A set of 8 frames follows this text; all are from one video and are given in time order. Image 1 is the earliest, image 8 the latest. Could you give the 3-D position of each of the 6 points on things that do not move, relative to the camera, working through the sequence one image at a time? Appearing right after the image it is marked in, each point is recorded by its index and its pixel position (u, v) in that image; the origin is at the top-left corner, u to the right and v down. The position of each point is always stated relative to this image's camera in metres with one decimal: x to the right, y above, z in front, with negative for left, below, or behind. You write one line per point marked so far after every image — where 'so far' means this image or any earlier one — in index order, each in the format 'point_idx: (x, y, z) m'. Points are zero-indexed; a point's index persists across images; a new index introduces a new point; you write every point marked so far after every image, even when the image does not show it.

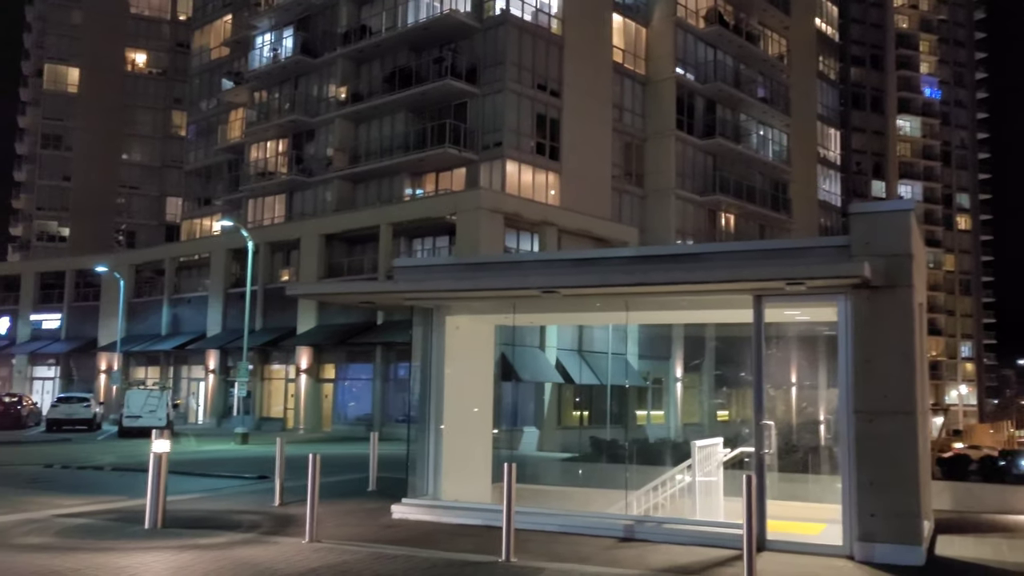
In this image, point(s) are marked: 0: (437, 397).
0: (-1.1, -1.6, +13.1) m
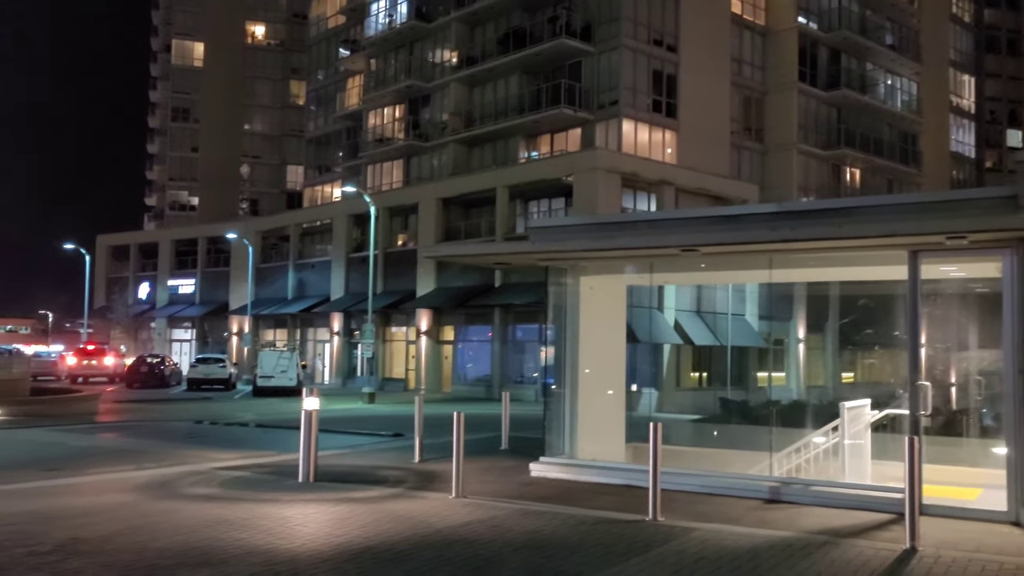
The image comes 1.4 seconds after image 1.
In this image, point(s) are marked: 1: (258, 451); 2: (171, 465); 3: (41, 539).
0: (+0.9, -1.1, +13.2) m
1: (-4.3, -2.8, +15.5) m
2: (-4.9, -2.5, +13.1) m
3: (-4.0, -2.1, +7.8) m
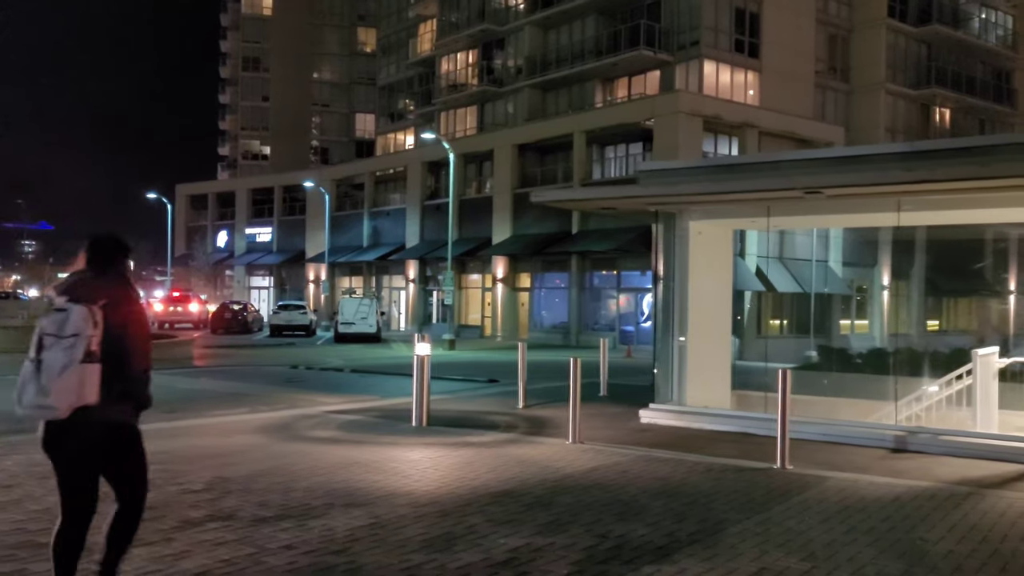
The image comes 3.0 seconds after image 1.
0: (+2.4, -0.3, +13.0) m
1: (-2.6, -1.9, +15.8) m
2: (-3.3, -1.8, +13.4) m
3: (-2.8, -1.7, +8.0) m
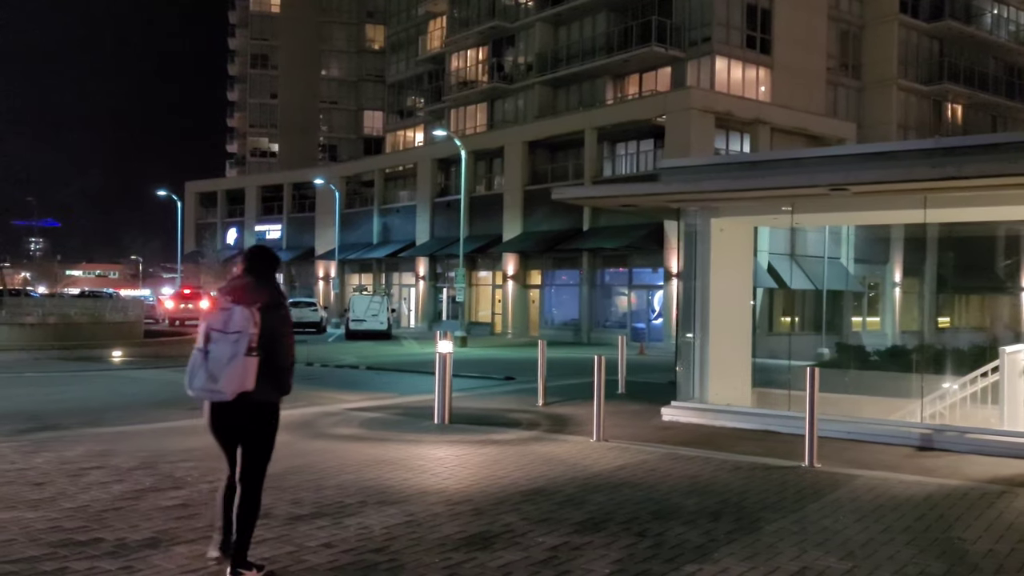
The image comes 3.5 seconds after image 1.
0: (+2.7, -0.2, +13.0) m
1: (-2.3, -1.8, +15.8) m
2: (-3.0, -1.7, +13.4) m
3: (-2.5, -1.7, +8.0) m
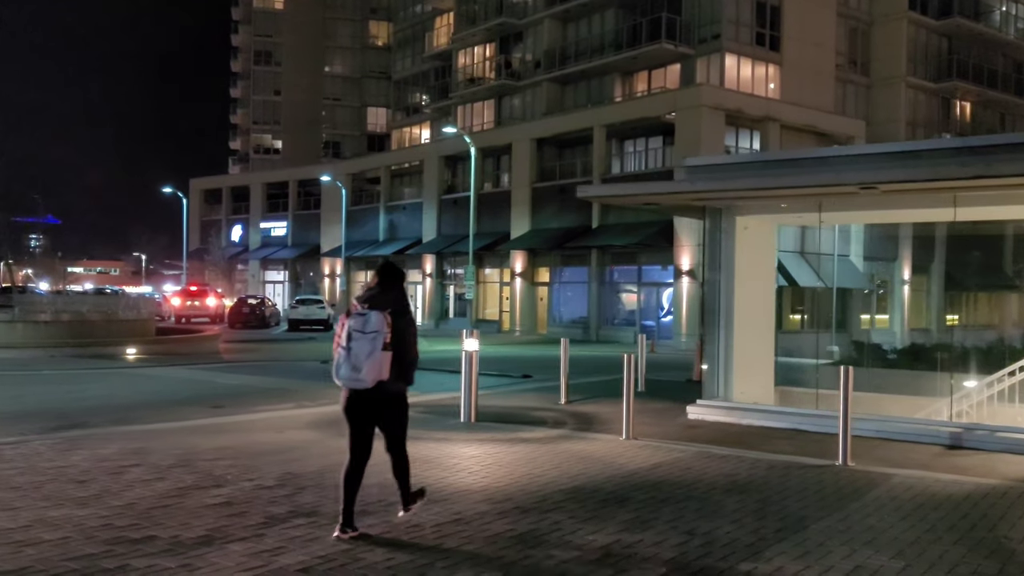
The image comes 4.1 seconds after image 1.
0: (+3.0, -0.2, +13.0) m
1: (-1.9, -1.8, +15.8) m
2: (-2.7, -1.7, +13.4) m
3: (-2.2, -1.6, +8.1) m
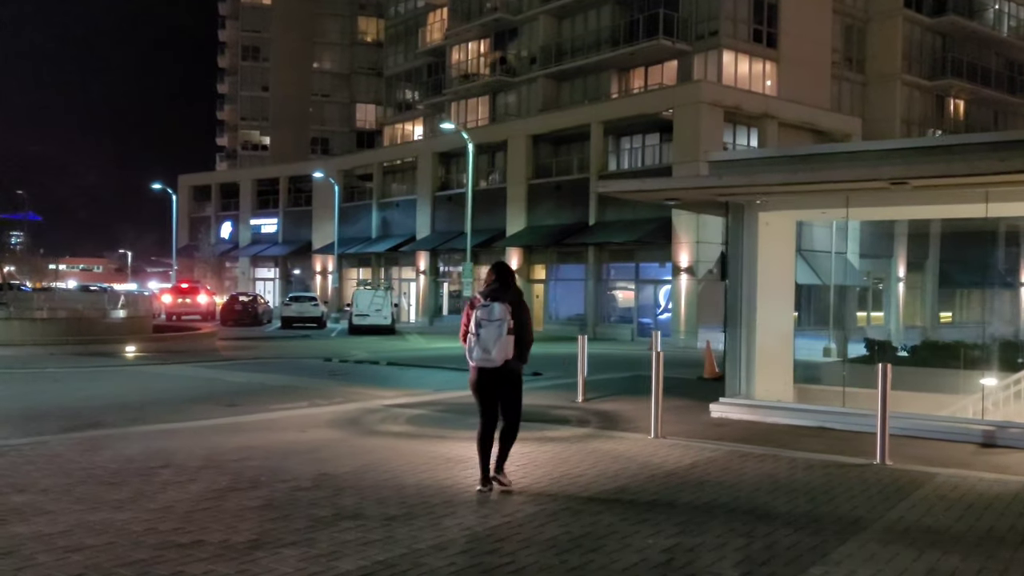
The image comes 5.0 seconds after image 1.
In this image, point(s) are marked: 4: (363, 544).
0: (+3.3, -0.2, +12.8) m
1: (-1.7, -1.7, +15.6) m
2: (-2.4, -1.6, +13.2) m
3: (-1.9, -1.6, +7.8) m
4: (-0.9, -1.6, +5.7) m
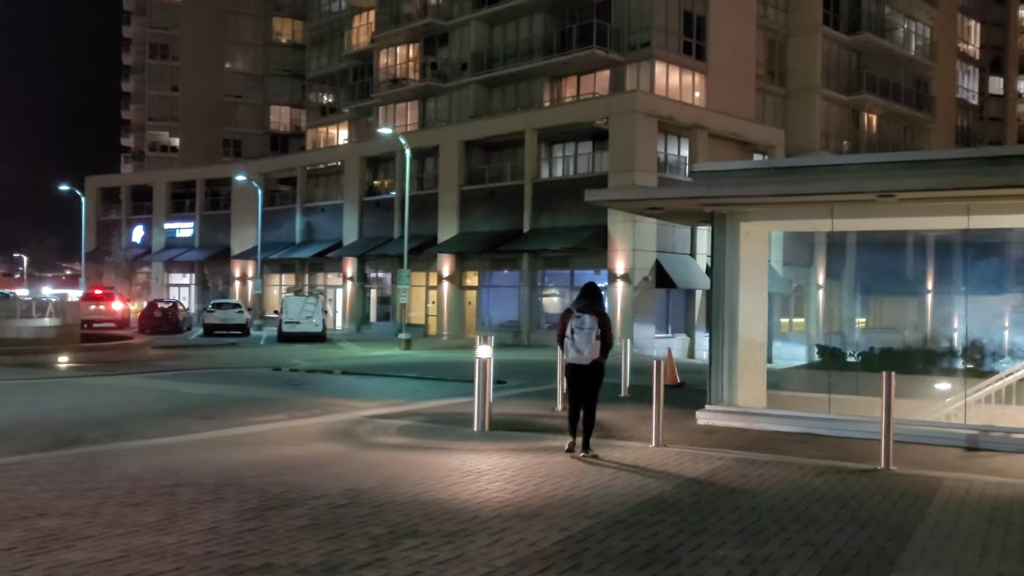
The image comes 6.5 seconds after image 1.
0: (+3.1, -0.3, +13.0) m
1: (-2.2, -1.9, +15.3) m
2: (-2.6, -1.8, +12.8) m
3: (-1.6, -1.7, +7.5) m
4: (-0.4, -1.7, +5.5) m
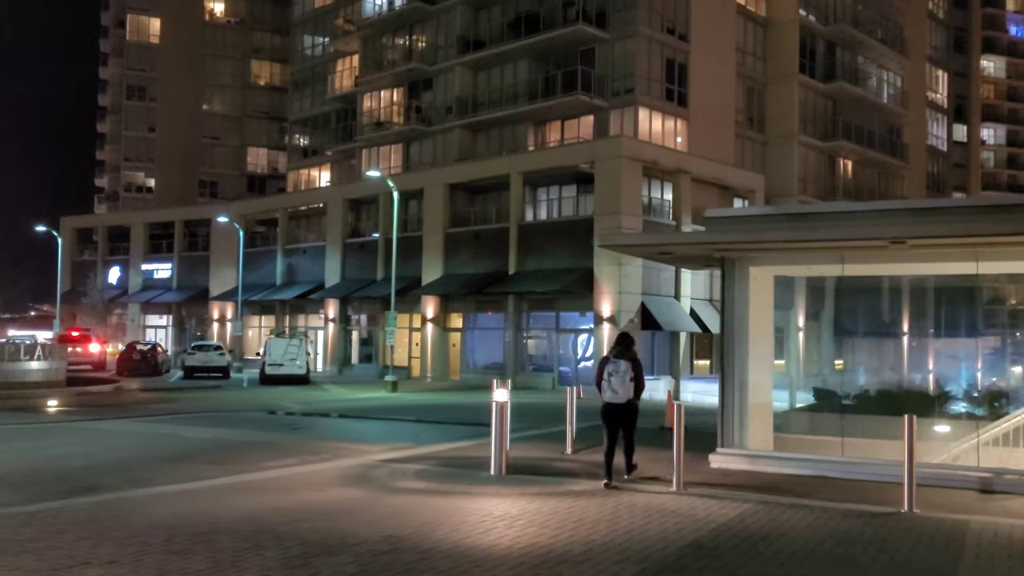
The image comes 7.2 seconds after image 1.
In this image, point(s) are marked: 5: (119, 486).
0: (+3.3, -0.9, +13.2) m
1: (-2.1, -2.6, +15.2) m
2: (-2.5, -2.4, +12.7) m
3: (-1.2, -2.1, +7.5) m
4: (0.0, -2.0, +5.5) m
5: (-4.3, -2.2, +10.0) m
